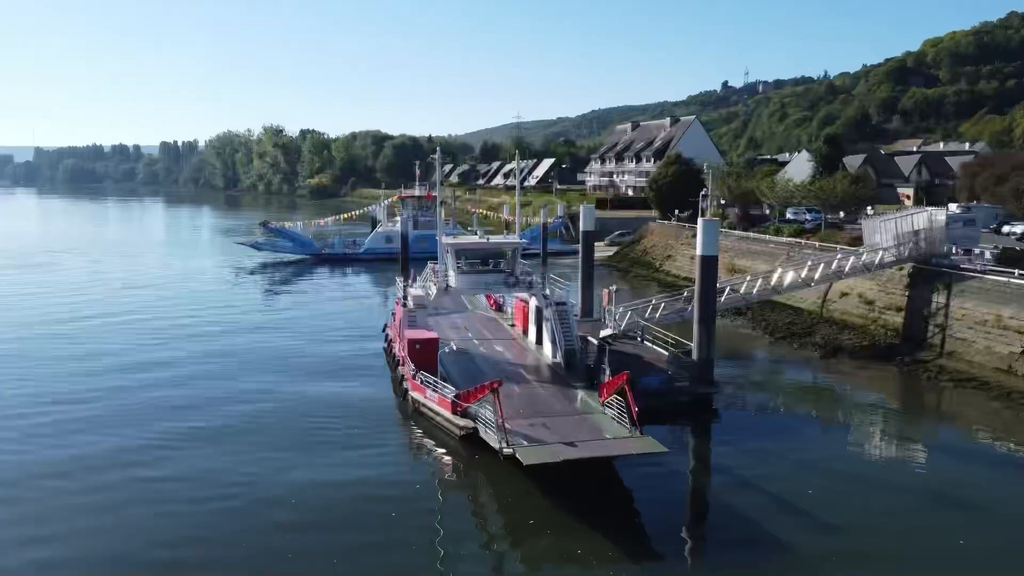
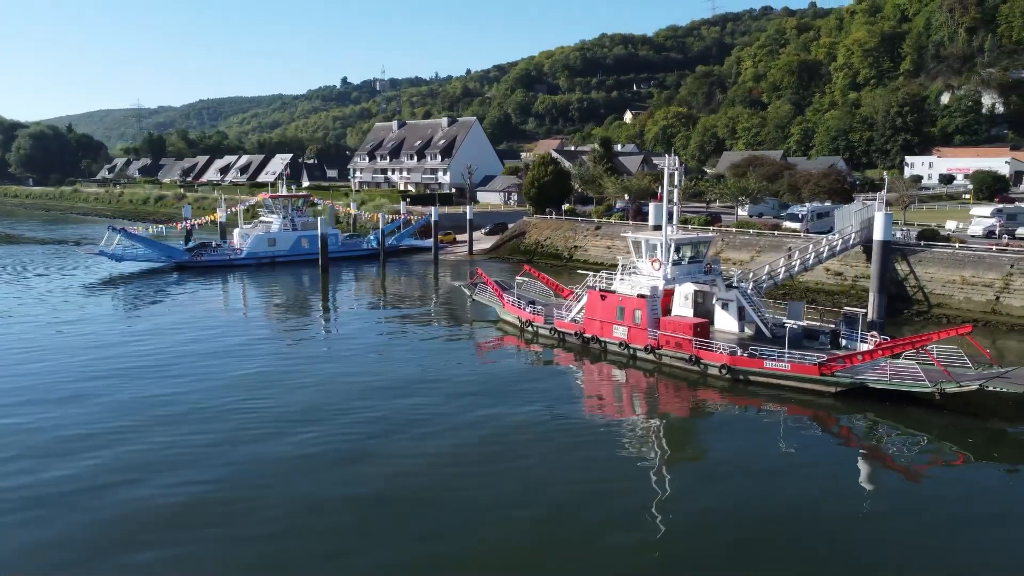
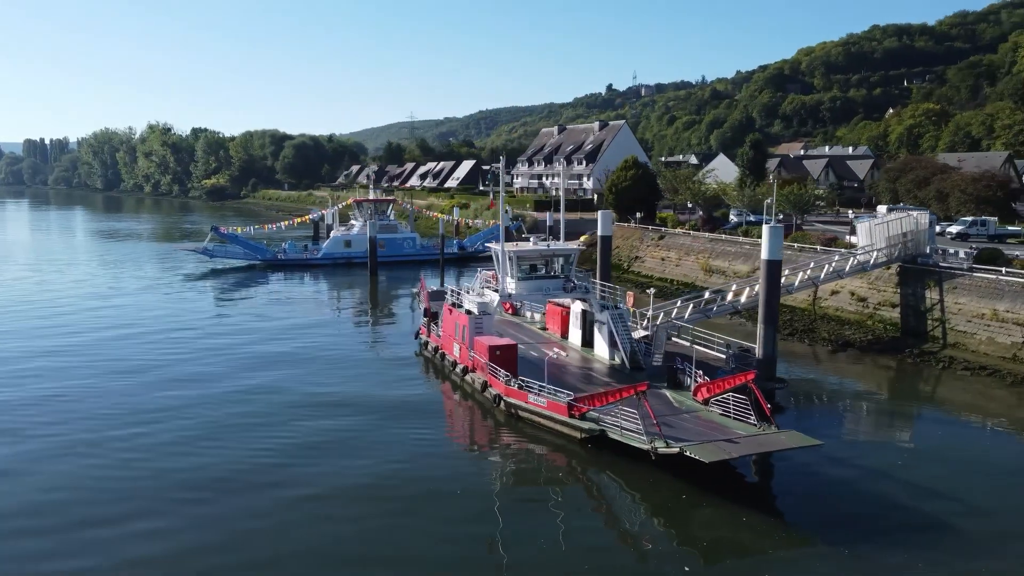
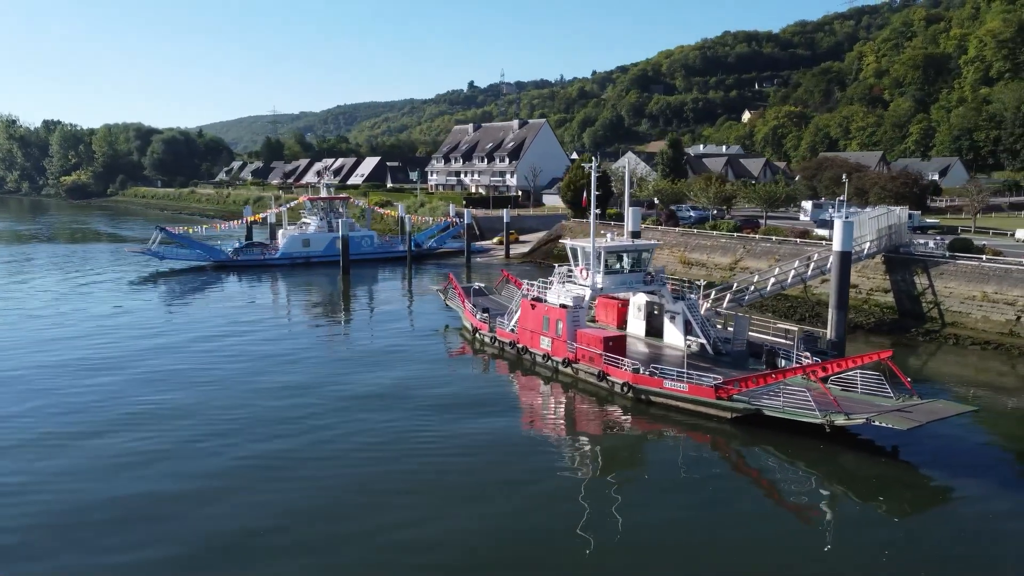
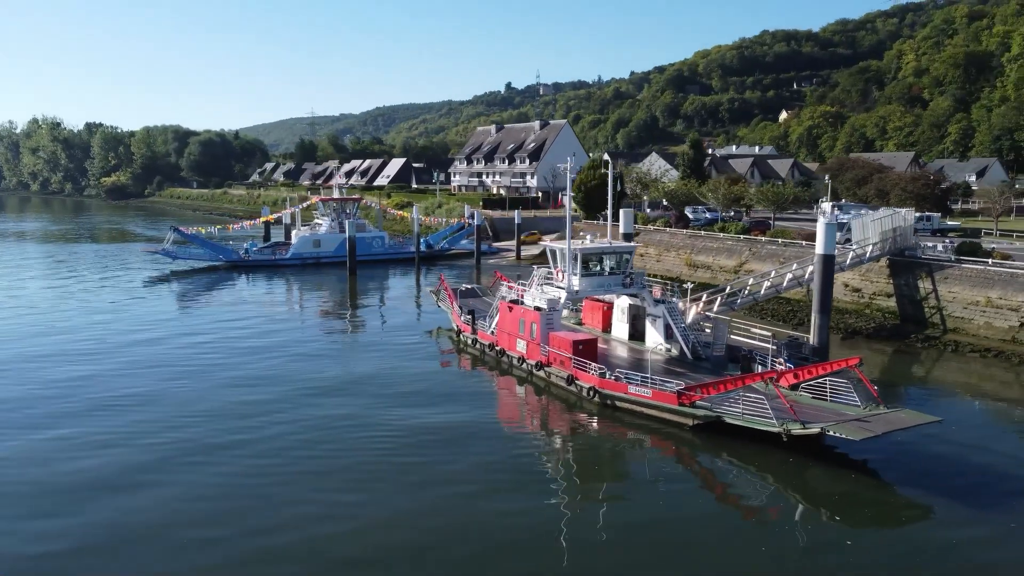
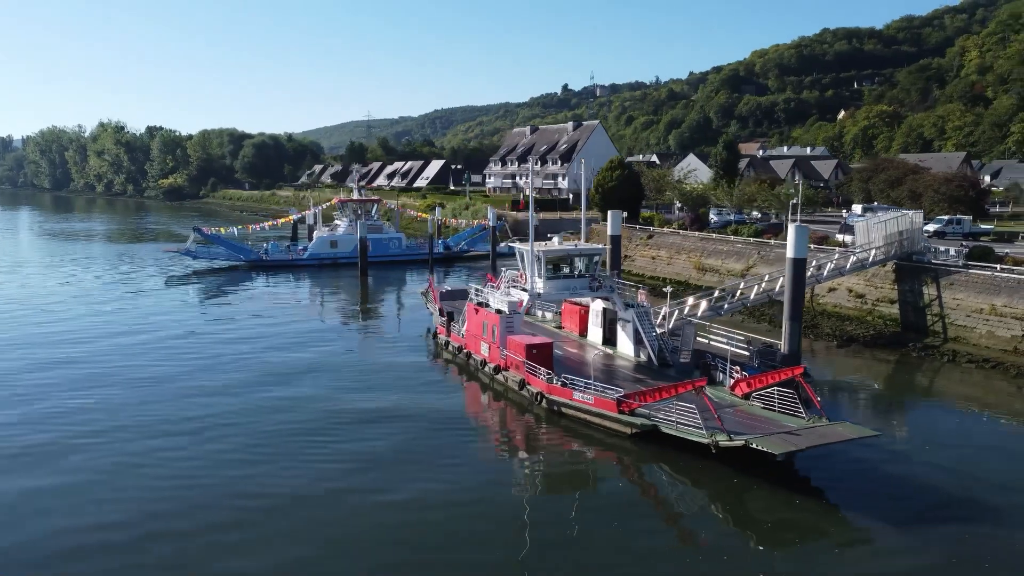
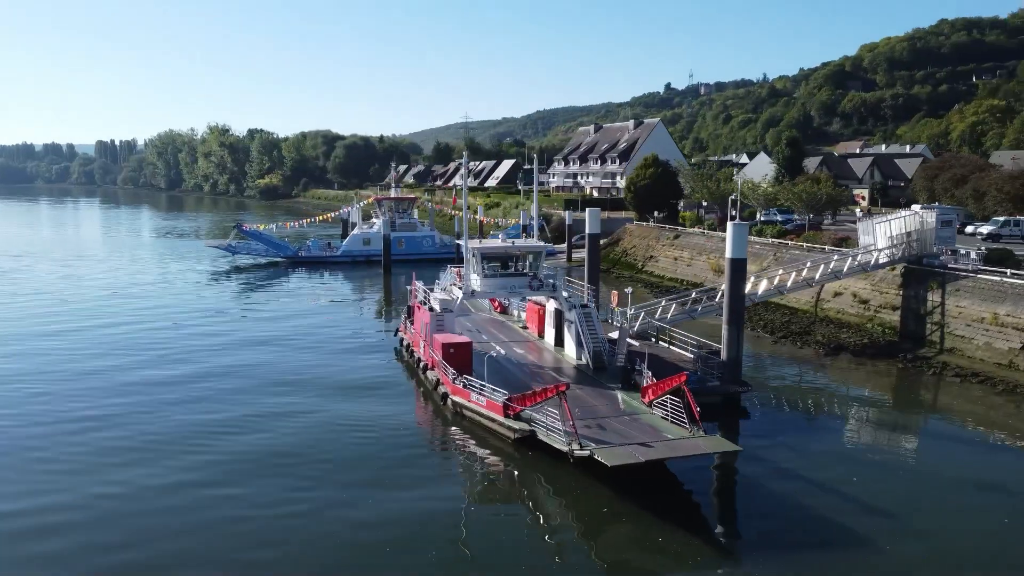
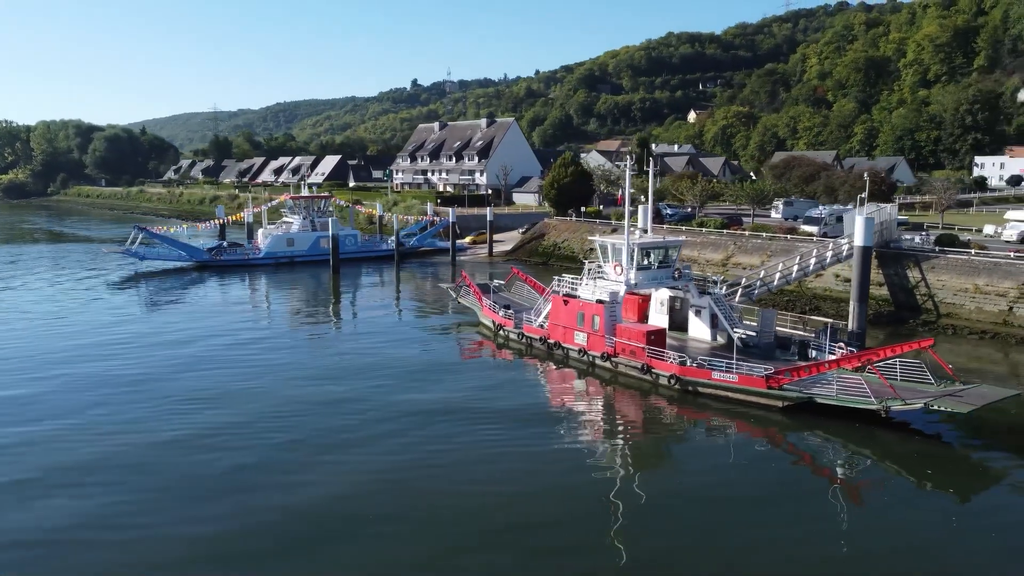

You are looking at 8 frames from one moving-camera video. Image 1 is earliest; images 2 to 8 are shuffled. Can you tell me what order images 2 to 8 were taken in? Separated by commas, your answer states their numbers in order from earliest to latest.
7, 3, 6, 5, 4, 8, 2
